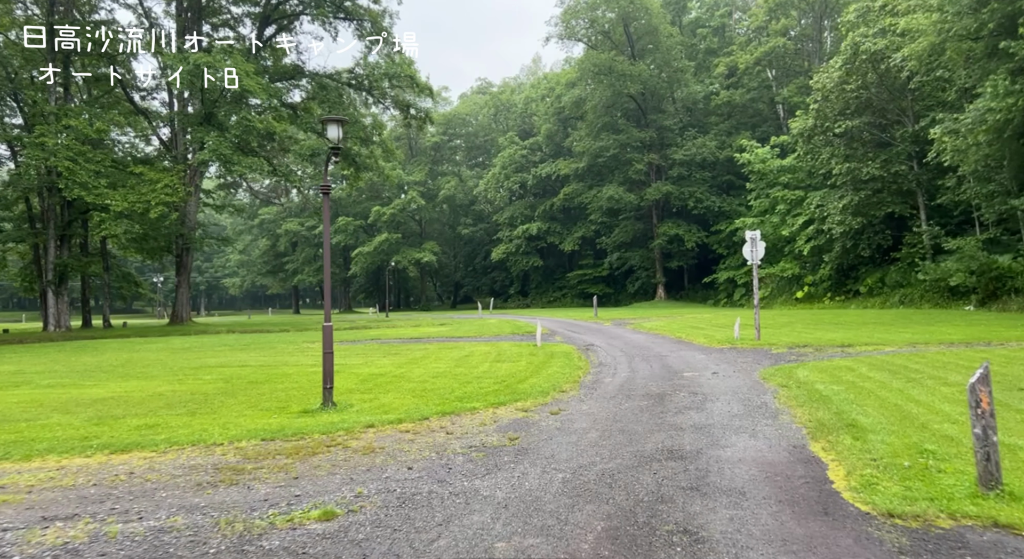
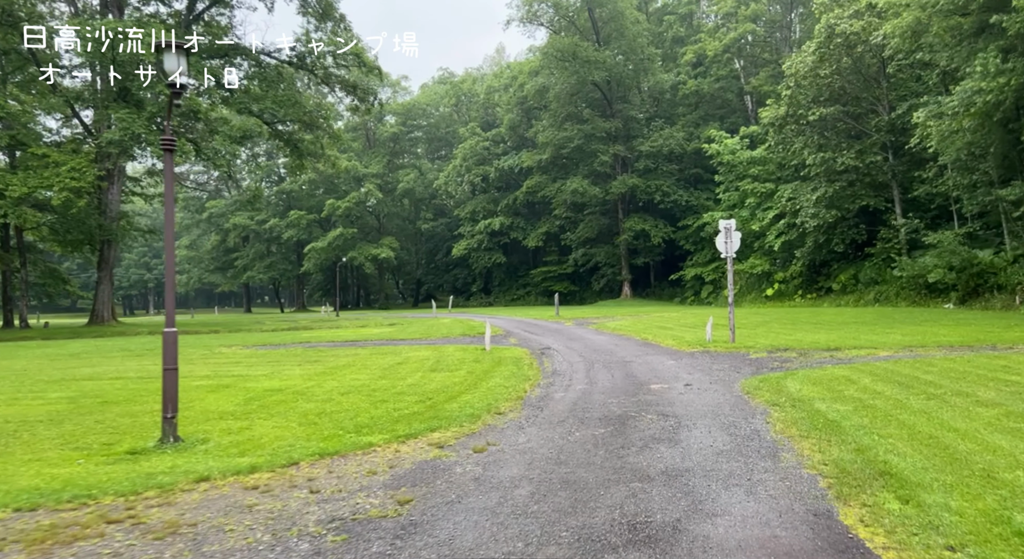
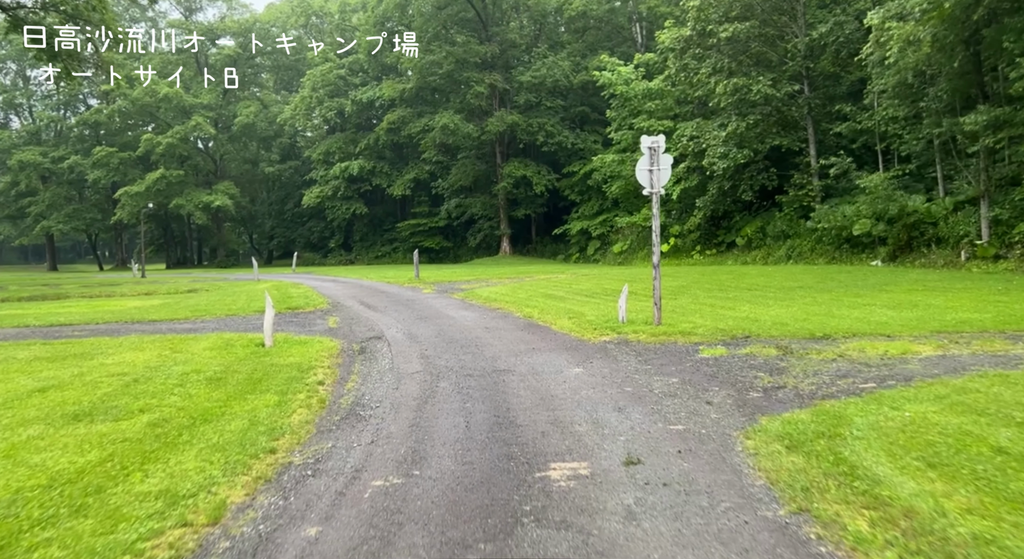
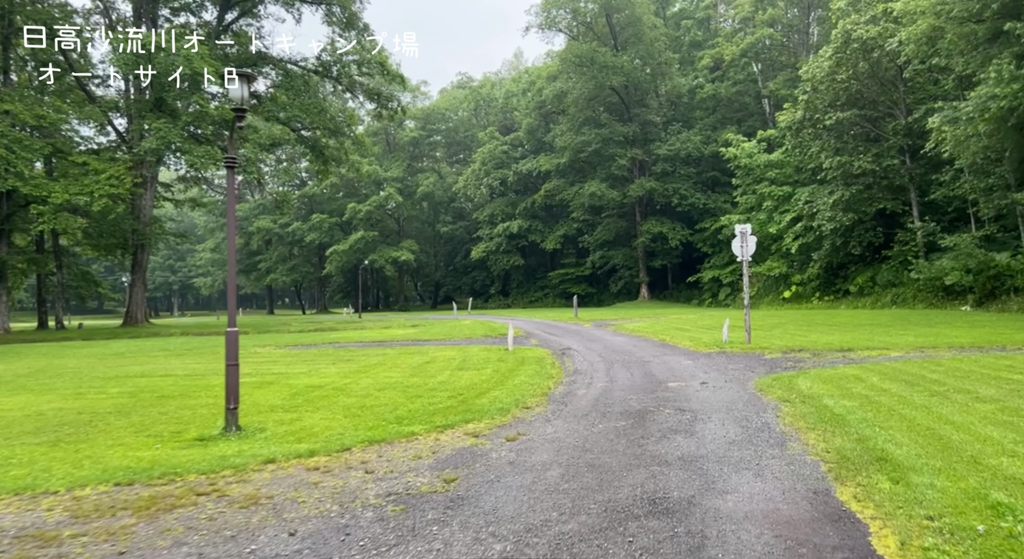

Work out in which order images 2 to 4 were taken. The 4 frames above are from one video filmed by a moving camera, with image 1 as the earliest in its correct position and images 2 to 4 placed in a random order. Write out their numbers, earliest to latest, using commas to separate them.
4, 2, 3
